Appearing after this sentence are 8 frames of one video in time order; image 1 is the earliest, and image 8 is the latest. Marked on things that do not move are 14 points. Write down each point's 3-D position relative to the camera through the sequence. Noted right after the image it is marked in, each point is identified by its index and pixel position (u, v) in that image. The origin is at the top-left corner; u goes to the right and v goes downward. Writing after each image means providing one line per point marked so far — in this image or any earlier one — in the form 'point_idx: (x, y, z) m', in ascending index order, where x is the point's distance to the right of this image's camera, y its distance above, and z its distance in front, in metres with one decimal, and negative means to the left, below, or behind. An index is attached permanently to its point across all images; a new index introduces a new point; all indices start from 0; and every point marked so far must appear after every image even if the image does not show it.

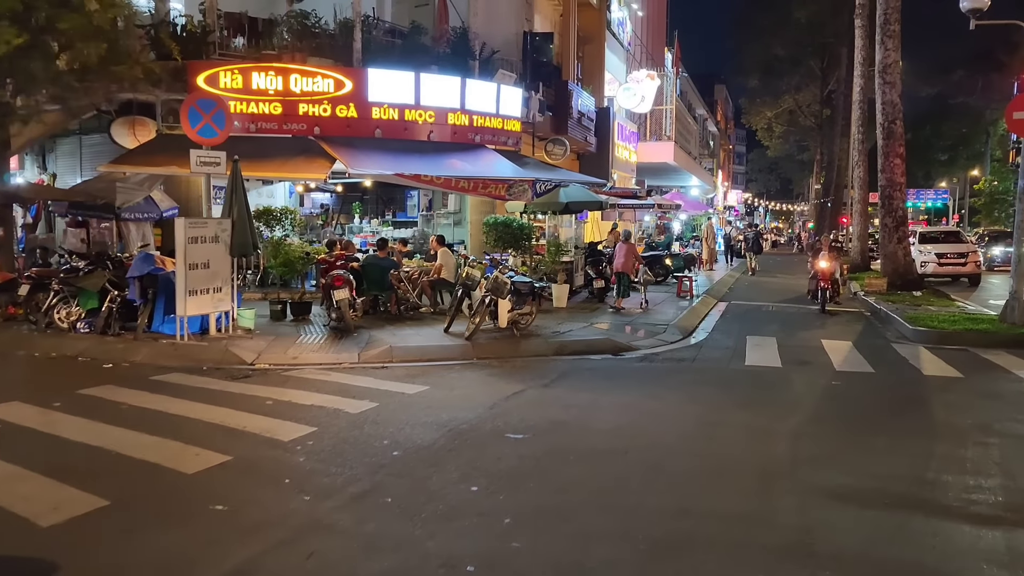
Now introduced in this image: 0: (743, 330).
0: (+3.7, -0.7, +13.2) m
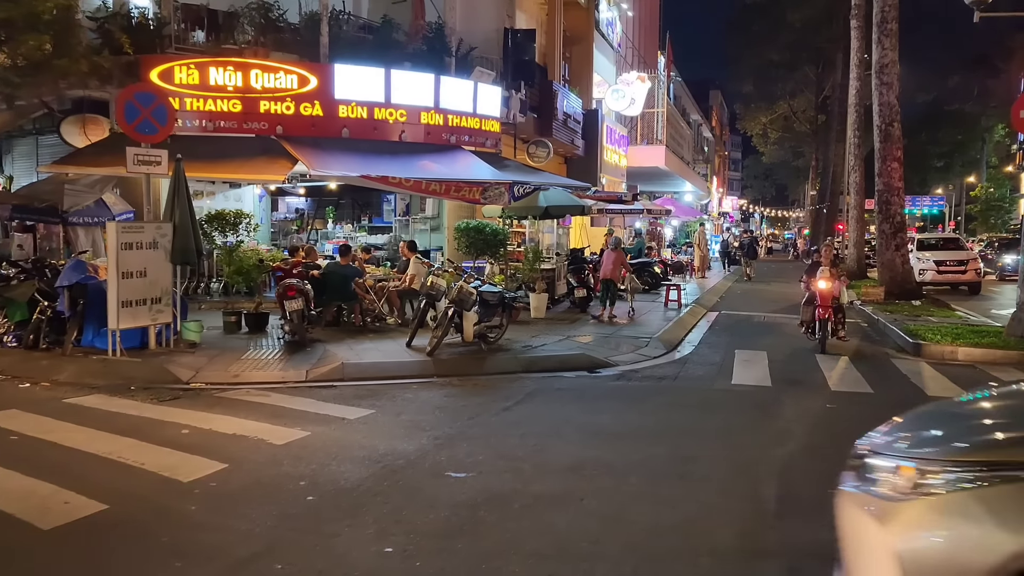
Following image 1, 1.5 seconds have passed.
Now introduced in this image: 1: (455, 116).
0: (+3.3, -0.8, +12.4) m
1: (-1.1, +3.2, +15.3) m
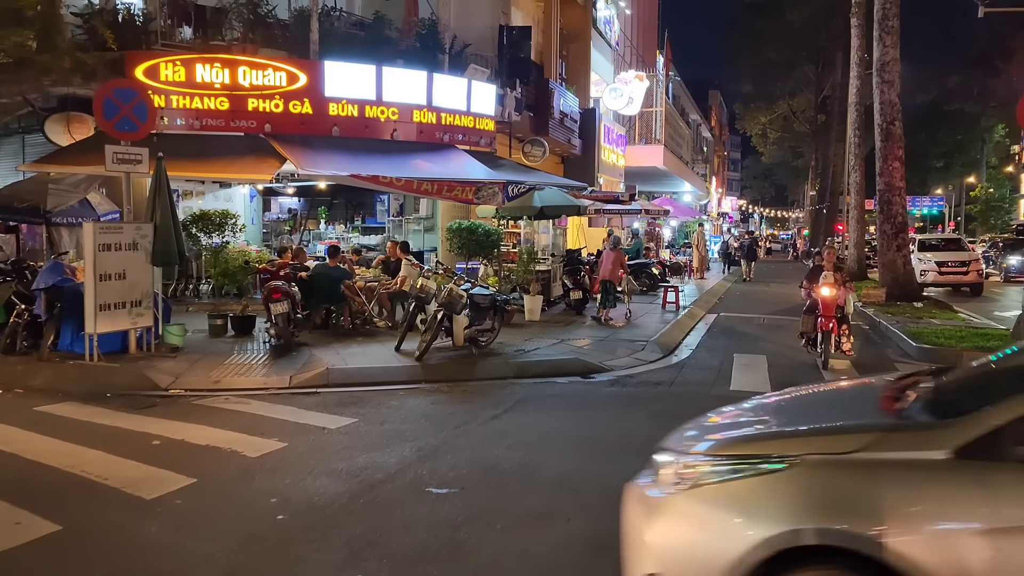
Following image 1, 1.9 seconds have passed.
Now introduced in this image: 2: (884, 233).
0: (+3.2, -0.9, +12.0) m
1: (-1.2, +3.2, +15.0) m
2: (+8.7, +1.3, +19.2) m
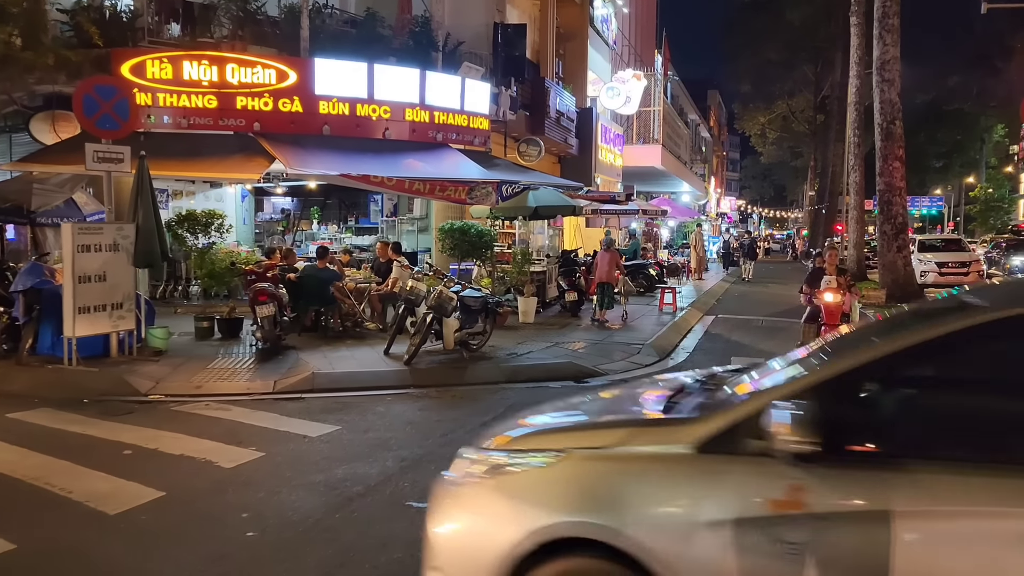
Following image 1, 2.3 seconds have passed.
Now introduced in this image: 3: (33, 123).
0: (+3.1, -0.9, +11.8) m
1: (-1.3, +3.2, +14.8) m
2: (+8.6, +1.2, +18.9) m
3: (-7.8, +2.7, +13.4) m
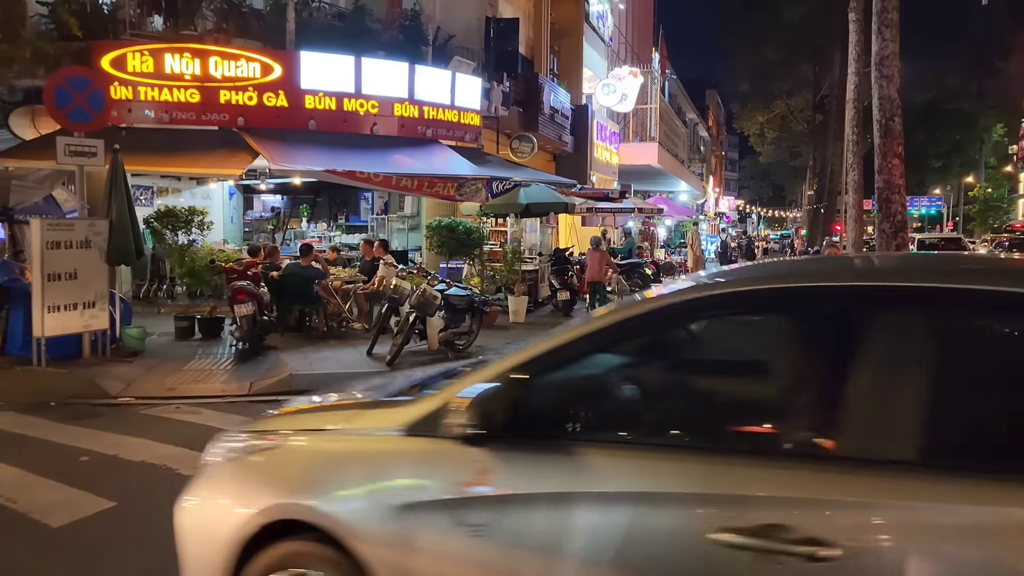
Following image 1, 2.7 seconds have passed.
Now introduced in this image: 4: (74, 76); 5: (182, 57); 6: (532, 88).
0: (+3.0, -0.9, +11.5) m
1: (-1.4, +3.2, +14.5) m
2: (+8.4, +1.3, +18.6) m
3: (-8.0, +2.7, +13.1) m
4: (-4.8, +2.3, +8.9) m
5: (-5.1, +3.5, +12.6) m
6: (+0.4, +4.6, +18.7) m
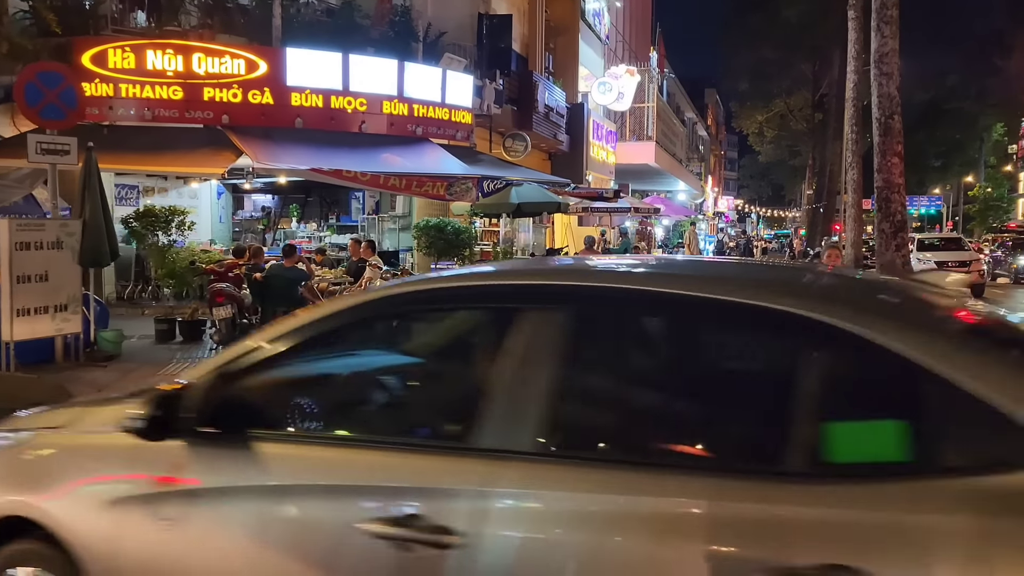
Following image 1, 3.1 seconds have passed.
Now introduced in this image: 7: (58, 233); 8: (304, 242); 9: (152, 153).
0: (+2.8, -0.9, +11.2) m
1: (-1.6, +3.2, +14.2) m
2: (+8.3, +1.2, +18.3) m
3: (-8.1, +2.7, +12.8) m
4: (-4.9, +2.3, +8.6) m
5: (-5.2, +3.5, +12.3) m
6: (+0.3, +4.6, +18.4) m
7: (-4.7, +0.6, +8.5) m
8: (-4.2, +1.0, +16.8) m
9: (-5.1, +1.9, +11.6) m
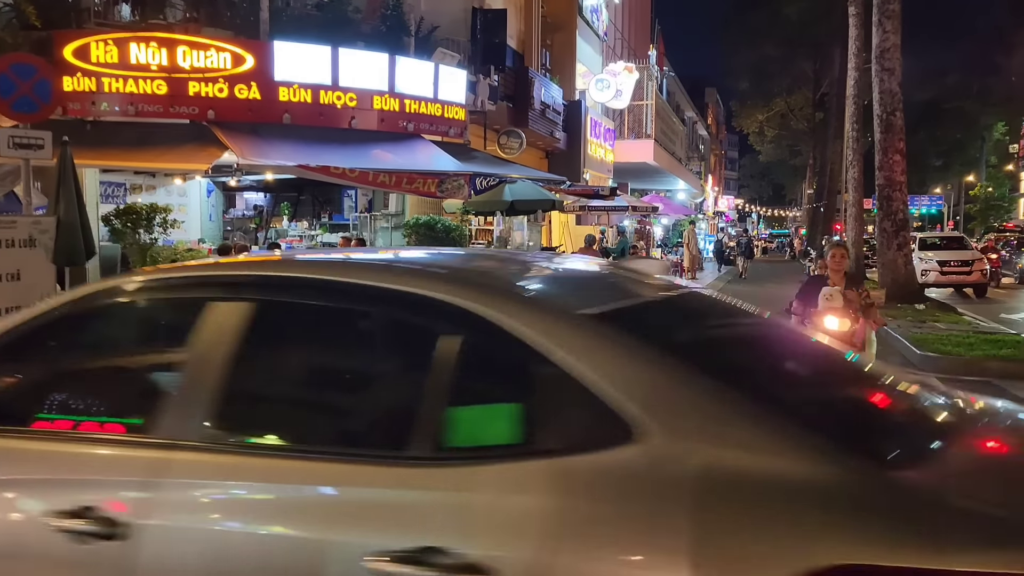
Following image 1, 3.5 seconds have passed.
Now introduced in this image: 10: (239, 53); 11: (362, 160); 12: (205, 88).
0: (+2.7, -0.9, +10.9) m
1: (-1.7, +3.2, +13.9) m
2: (+8.2, +1.3, +18.0) m
3: (-8.2, +2.7, +12.5) m
4: (-5.0, +2.3, +8.3) m
5: (-5.3, +3.5, +12.0) m
6: (+0.2, +4.6, +18.1) m
7: (-4.8, +0.6, +8.2) m
8: (-4.4, +1.0, +16.5) m
9: (-5.2, +1.9, +11.3) m
10: (-4.1, +3.6, +12.4) m
11: (-2.3, +1.9, +12.3) m
12: (-4.6, +3.0, +12.2) m
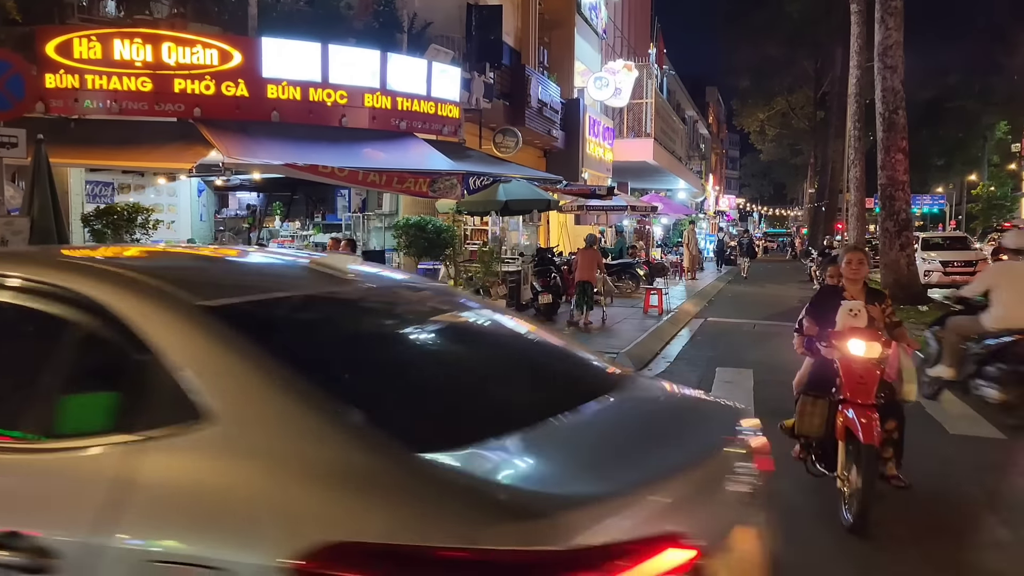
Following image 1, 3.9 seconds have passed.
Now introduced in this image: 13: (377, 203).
0: (+2.6, -0.9, +10.6) m
1: (-1.8, +3.1, +13.6) m
2: (+8.1, +1.2, +17.7) m
3: (-8.3, +2.7, +12.3) m
4: (-5.1, +2.3, +8.1) m
5: (-5.4, +3.5, +11.7) m
6: (+0.1, +4.5, +17.8) m
7: (-4.9, +0.5, +7.9) m
8: (-4.4, +0.9, +16.2) m
9: (-5.3, +1.9, +11.0) m
10: (-4.2, +3.5, +12.1) m
11: (-2.4, +1.9, +12.0) m
12: (-4.6, +2.9, +11.9) m
13: (-2.8, +1.7, +16.7) m
